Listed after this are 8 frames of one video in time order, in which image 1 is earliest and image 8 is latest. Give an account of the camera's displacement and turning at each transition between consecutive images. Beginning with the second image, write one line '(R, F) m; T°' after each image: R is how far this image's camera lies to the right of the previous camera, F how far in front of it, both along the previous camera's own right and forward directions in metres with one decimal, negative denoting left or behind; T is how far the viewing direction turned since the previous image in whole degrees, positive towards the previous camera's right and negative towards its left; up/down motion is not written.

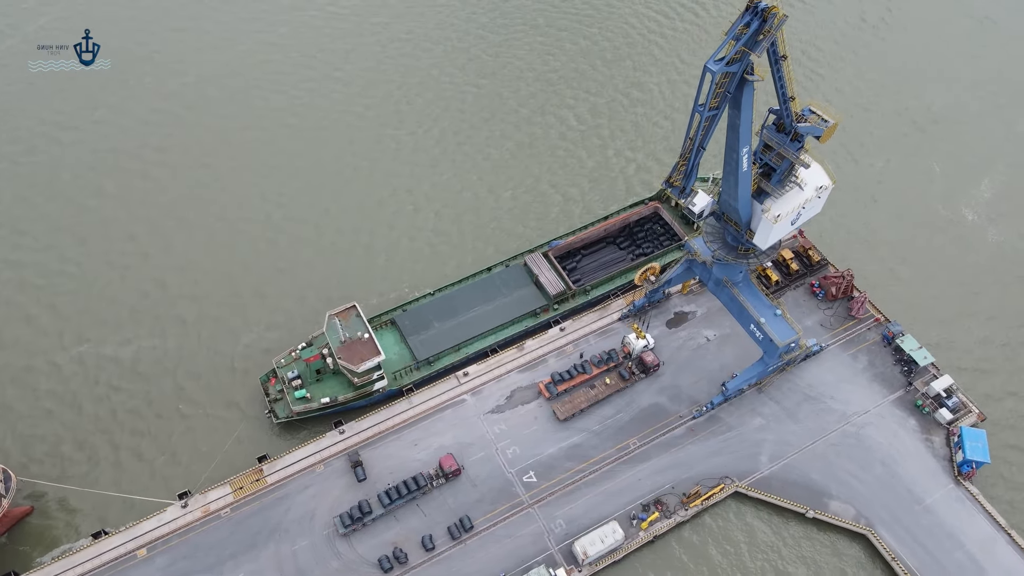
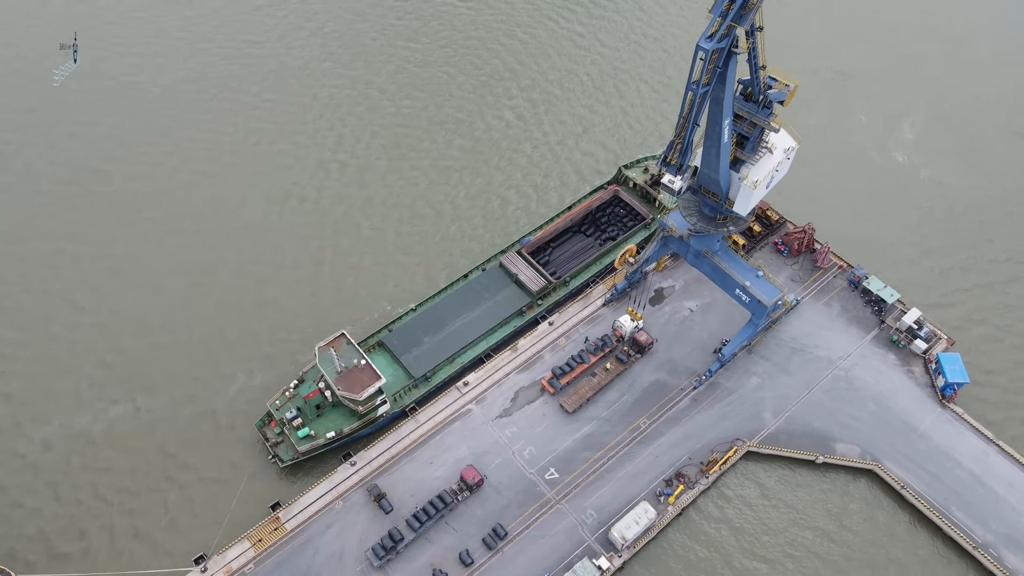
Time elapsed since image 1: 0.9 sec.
(-7.6, +0.6) m; +7°
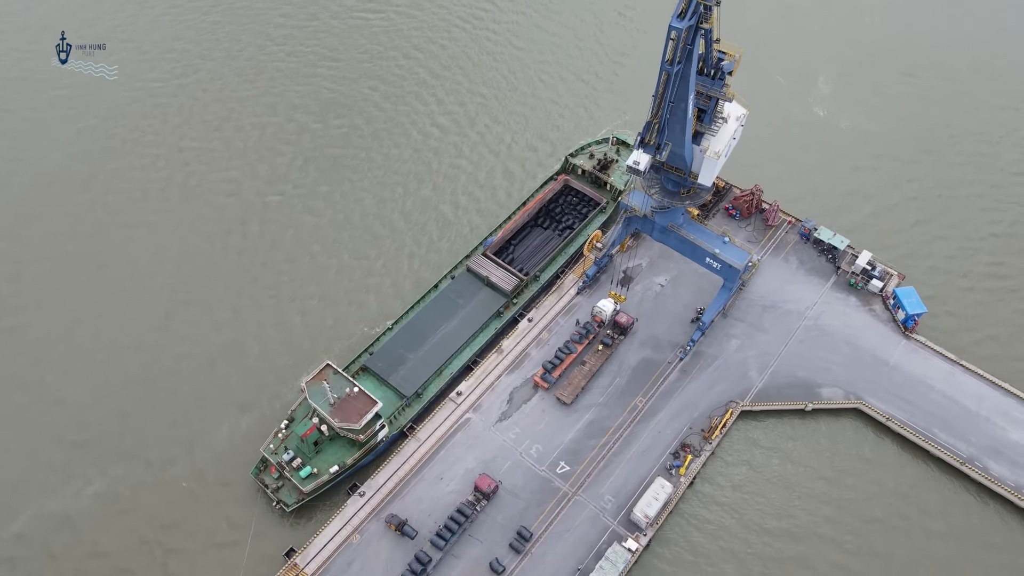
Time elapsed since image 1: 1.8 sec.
(-6.7, +0.6) m; +7°
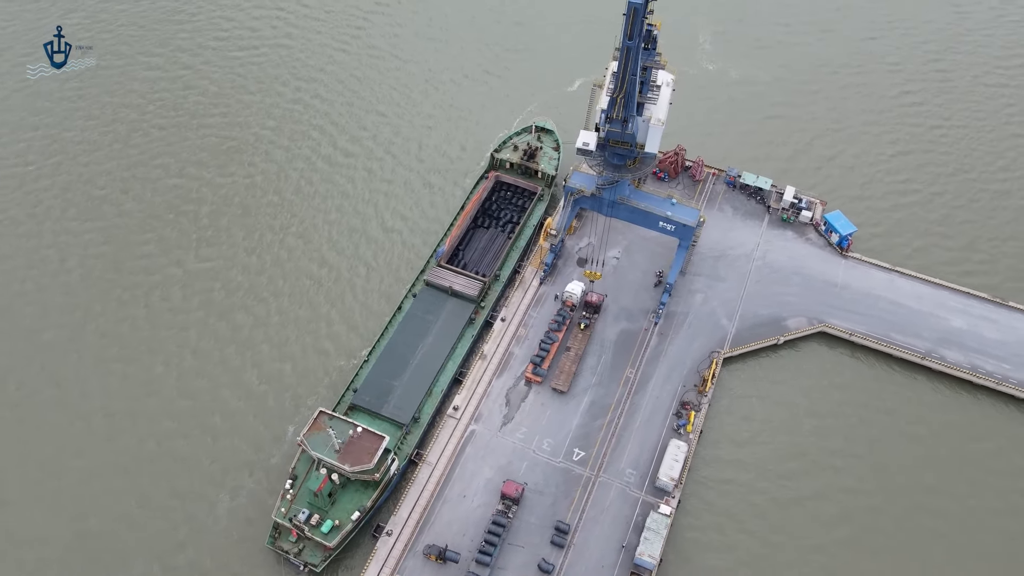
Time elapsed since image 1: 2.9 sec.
(-9.6, +1.2) m; +9°
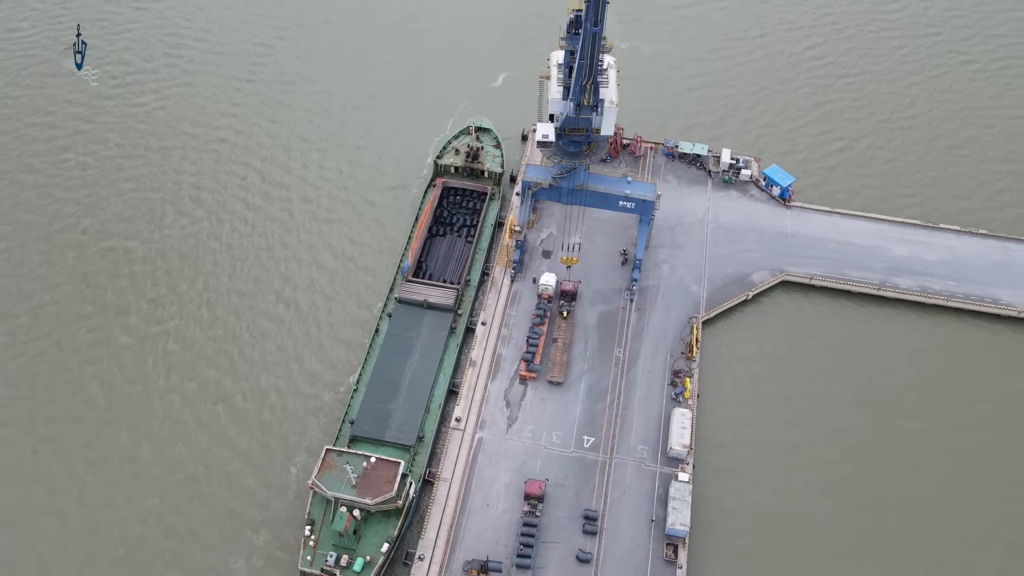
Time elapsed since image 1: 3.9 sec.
(-7.7, +0.7) m; +7°
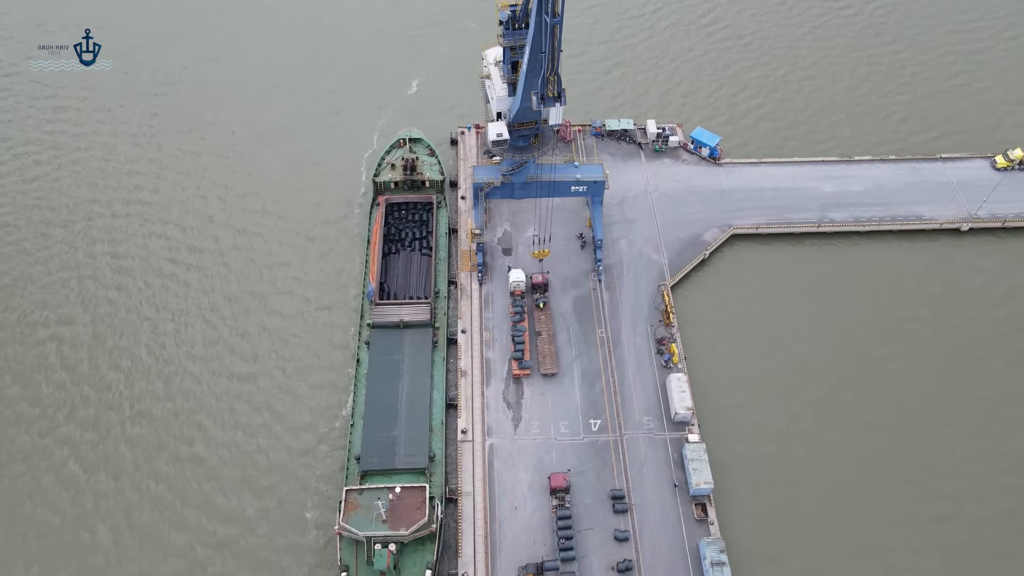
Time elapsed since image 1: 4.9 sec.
(-8.5, +0.7) m; +8°
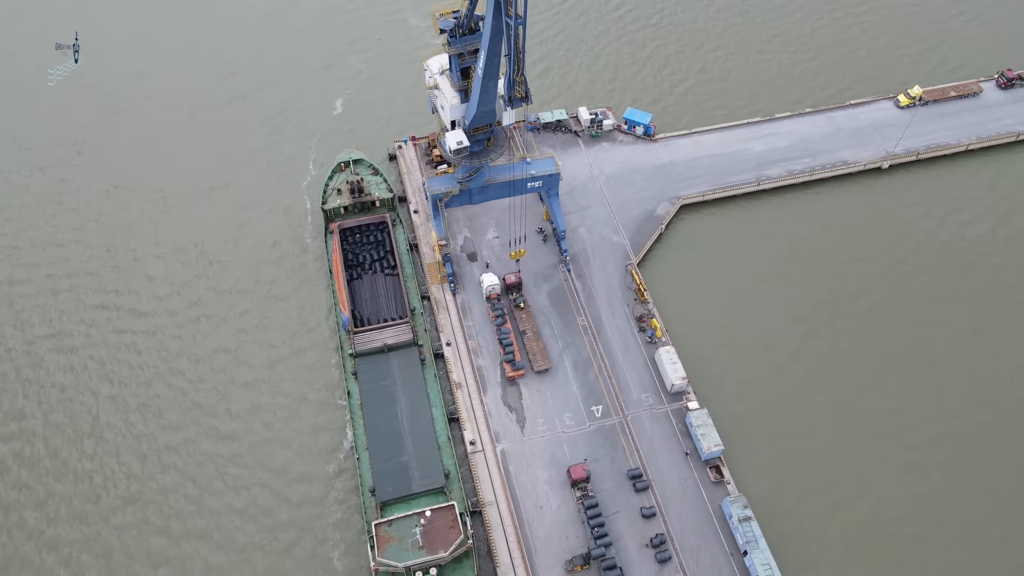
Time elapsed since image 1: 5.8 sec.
(-7.6, +0.3) m; +7°
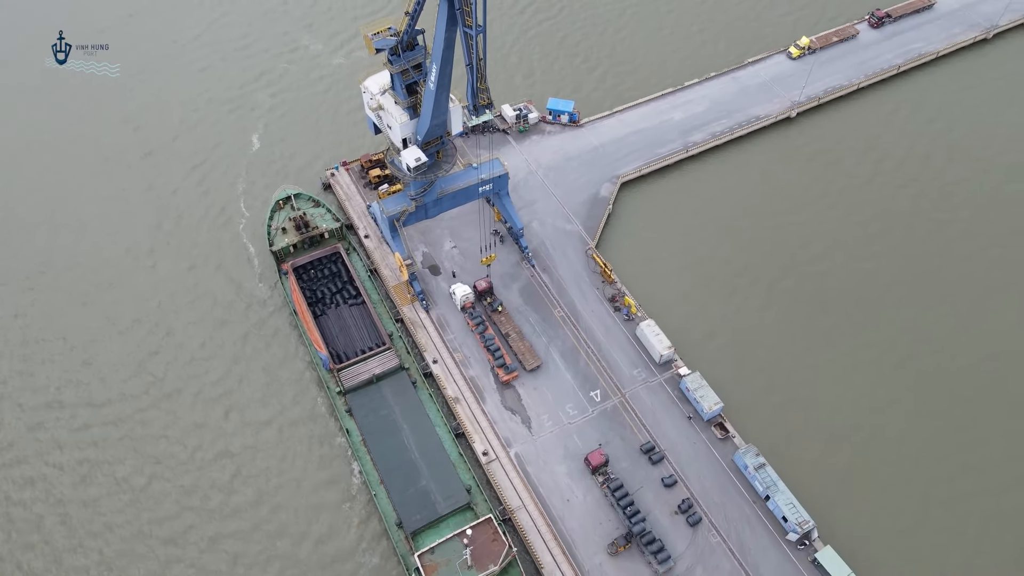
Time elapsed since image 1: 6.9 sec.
(-8.5, +0.4) m; +8°
